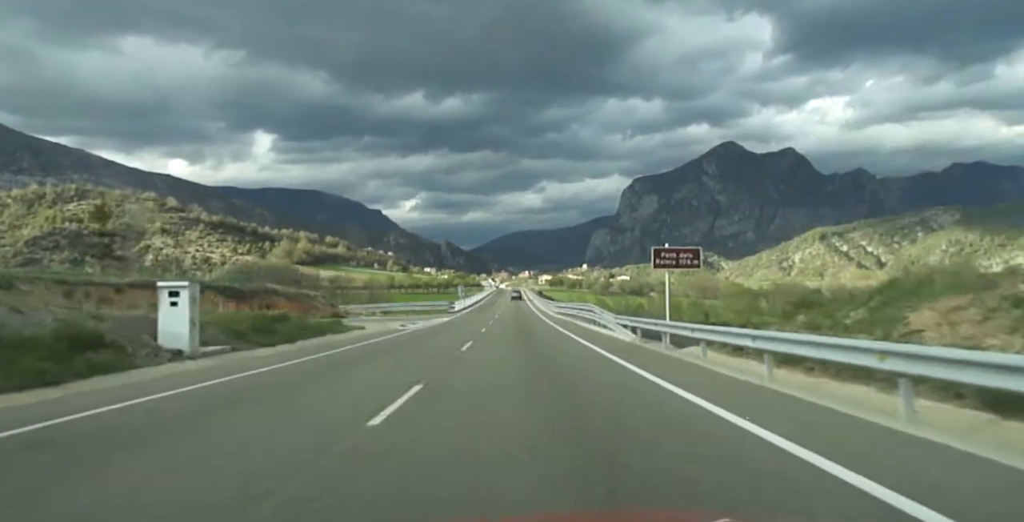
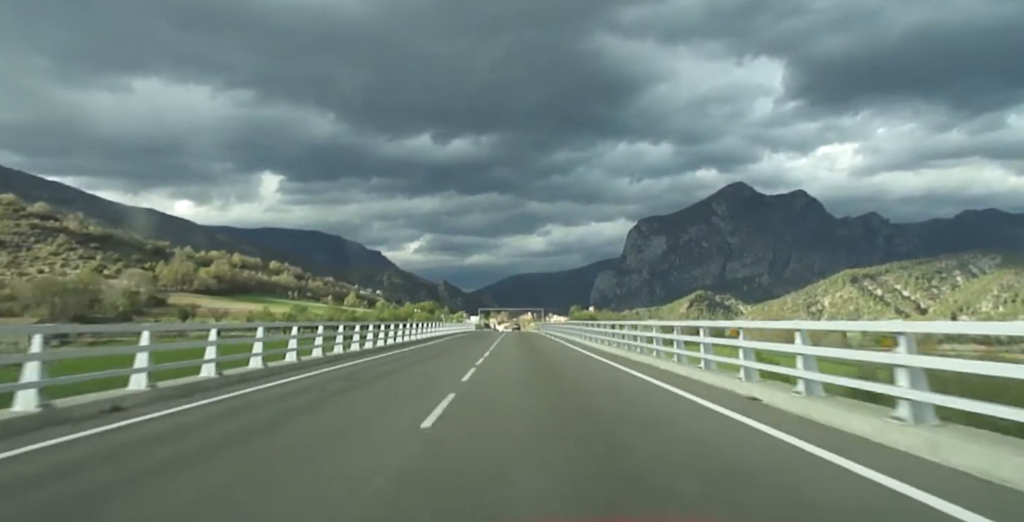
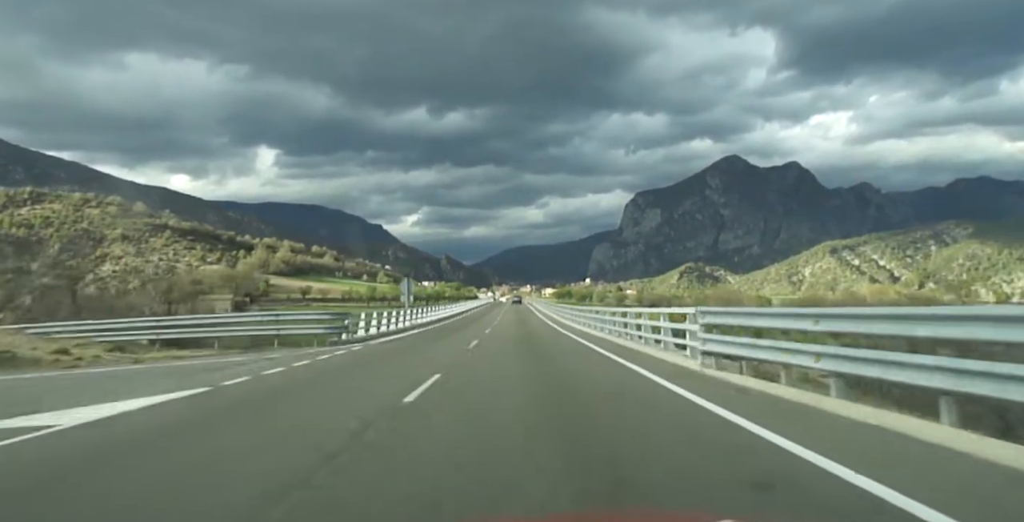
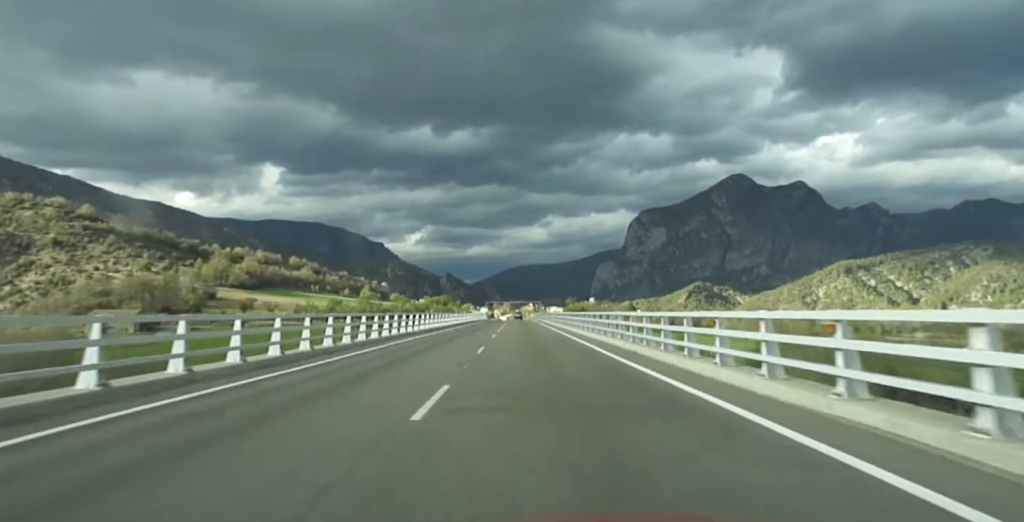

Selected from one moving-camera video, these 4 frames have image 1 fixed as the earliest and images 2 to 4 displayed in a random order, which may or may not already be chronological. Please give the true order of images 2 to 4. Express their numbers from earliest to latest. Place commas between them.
3, 4, 2
